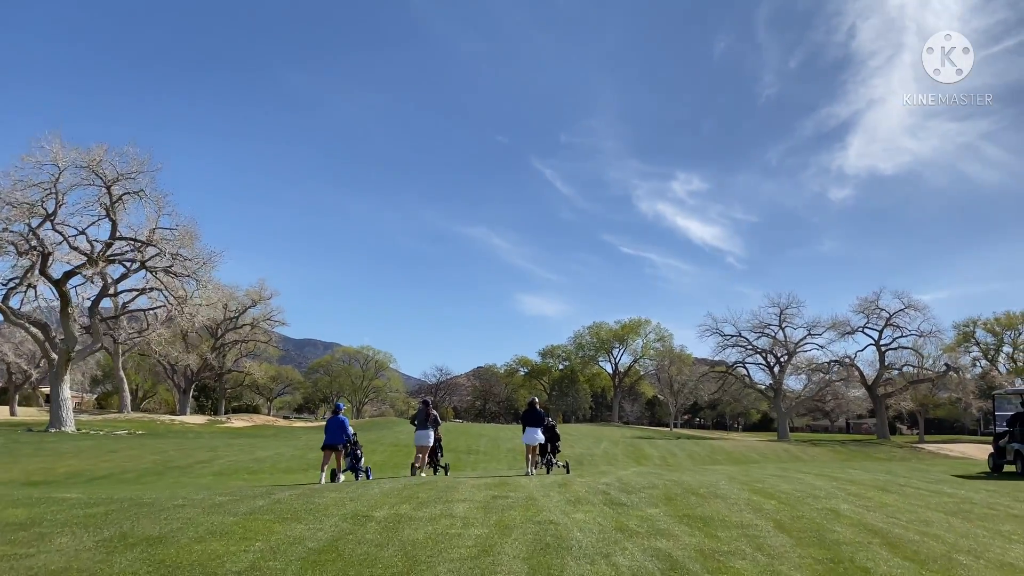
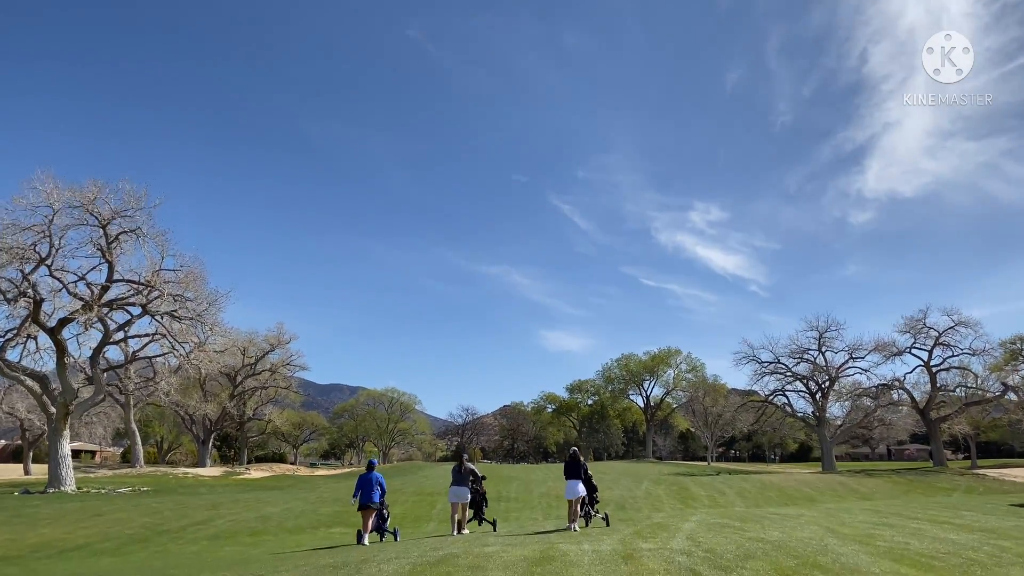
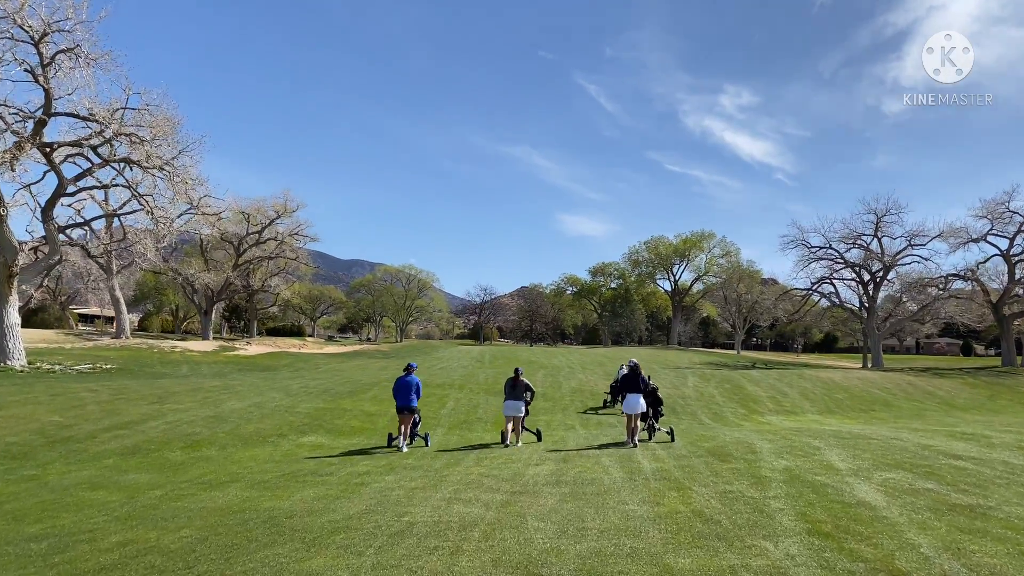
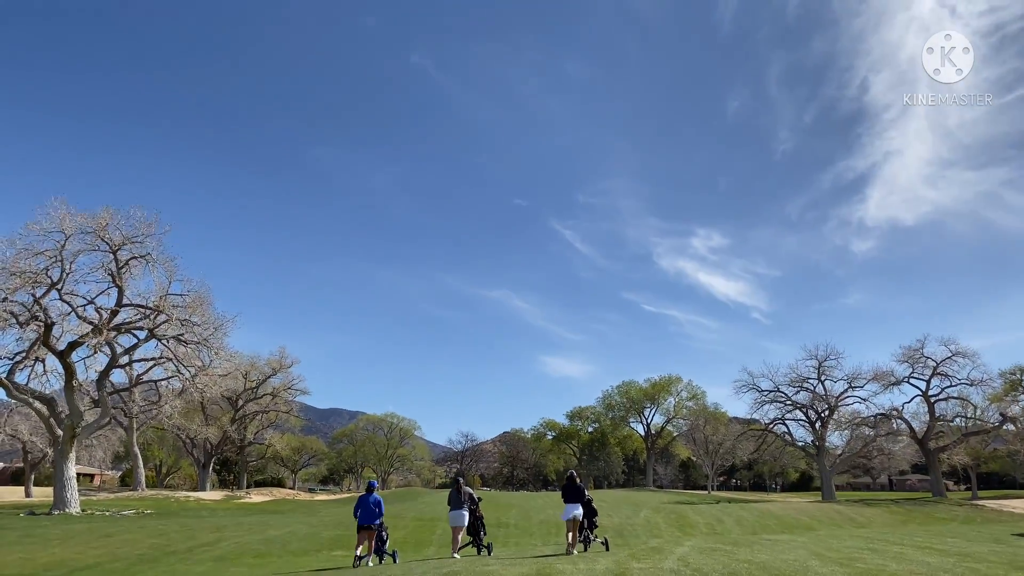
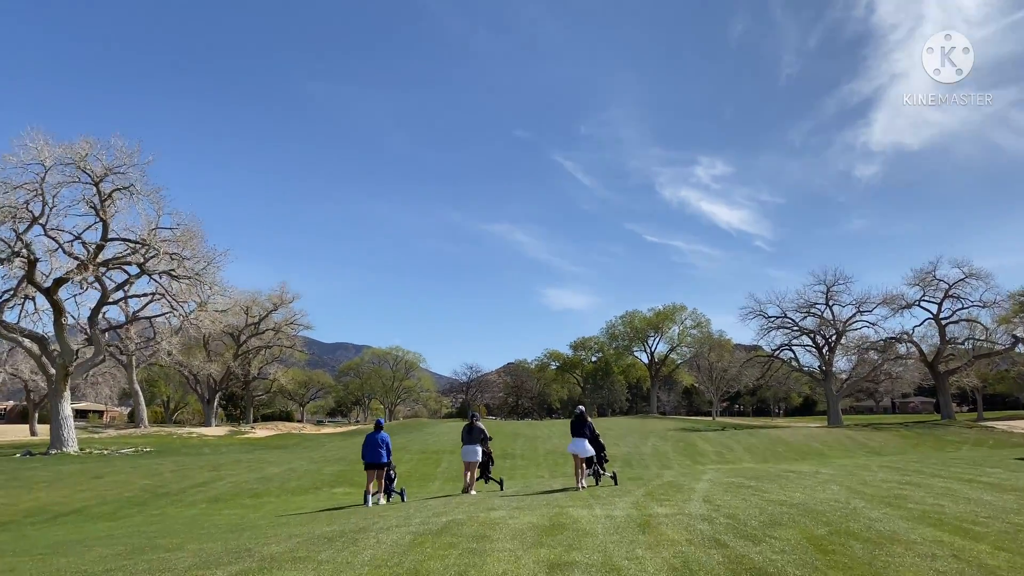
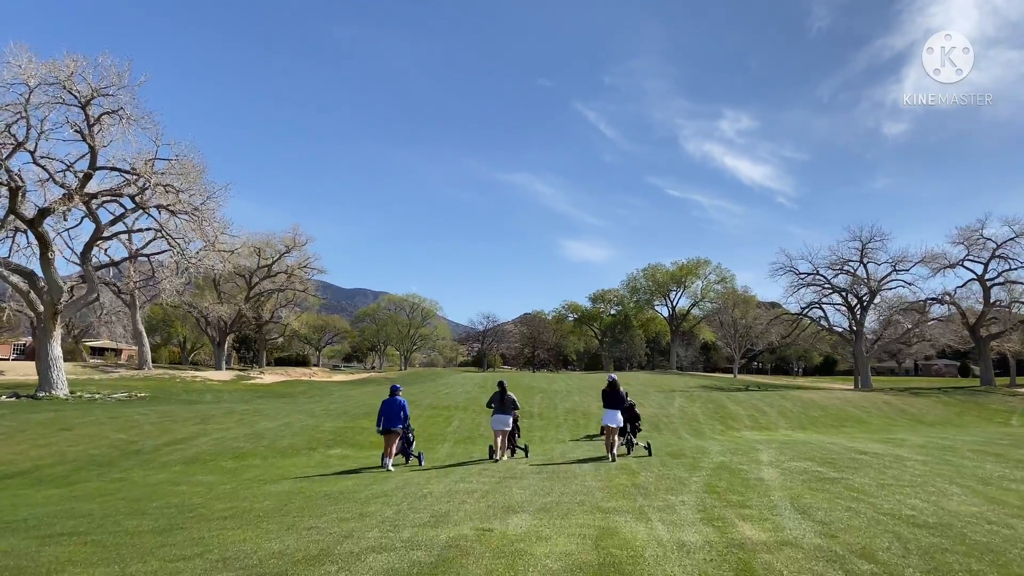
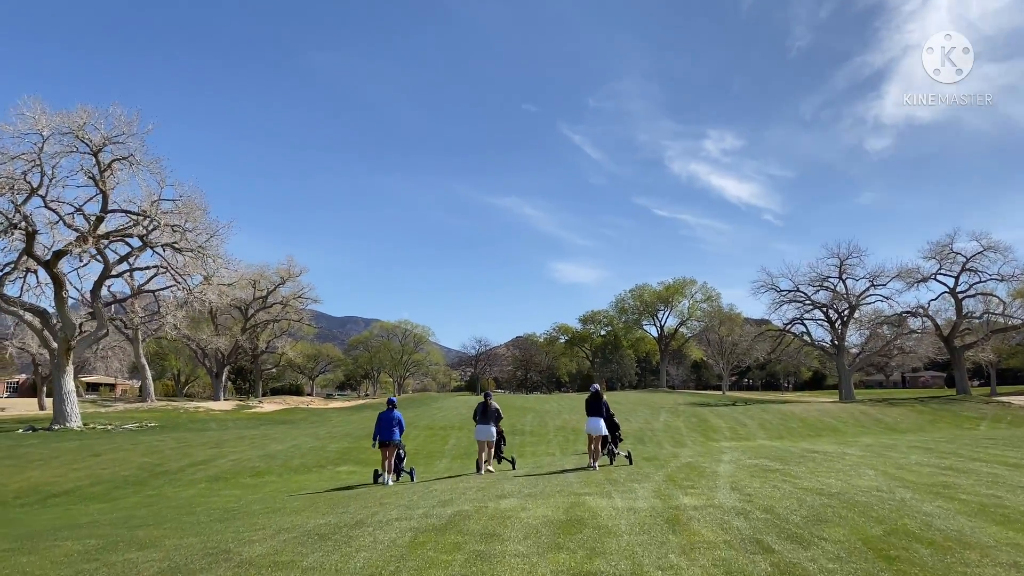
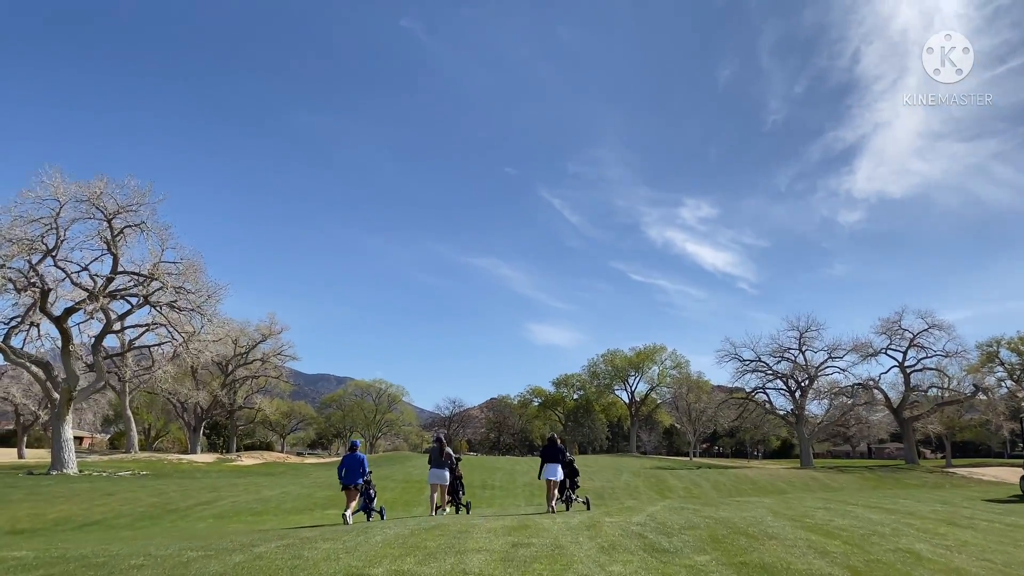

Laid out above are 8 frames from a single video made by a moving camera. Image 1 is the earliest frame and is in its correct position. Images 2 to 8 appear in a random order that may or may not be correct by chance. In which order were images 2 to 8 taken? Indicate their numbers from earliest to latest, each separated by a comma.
8, 4, 2, 5, 7, 6, 3
